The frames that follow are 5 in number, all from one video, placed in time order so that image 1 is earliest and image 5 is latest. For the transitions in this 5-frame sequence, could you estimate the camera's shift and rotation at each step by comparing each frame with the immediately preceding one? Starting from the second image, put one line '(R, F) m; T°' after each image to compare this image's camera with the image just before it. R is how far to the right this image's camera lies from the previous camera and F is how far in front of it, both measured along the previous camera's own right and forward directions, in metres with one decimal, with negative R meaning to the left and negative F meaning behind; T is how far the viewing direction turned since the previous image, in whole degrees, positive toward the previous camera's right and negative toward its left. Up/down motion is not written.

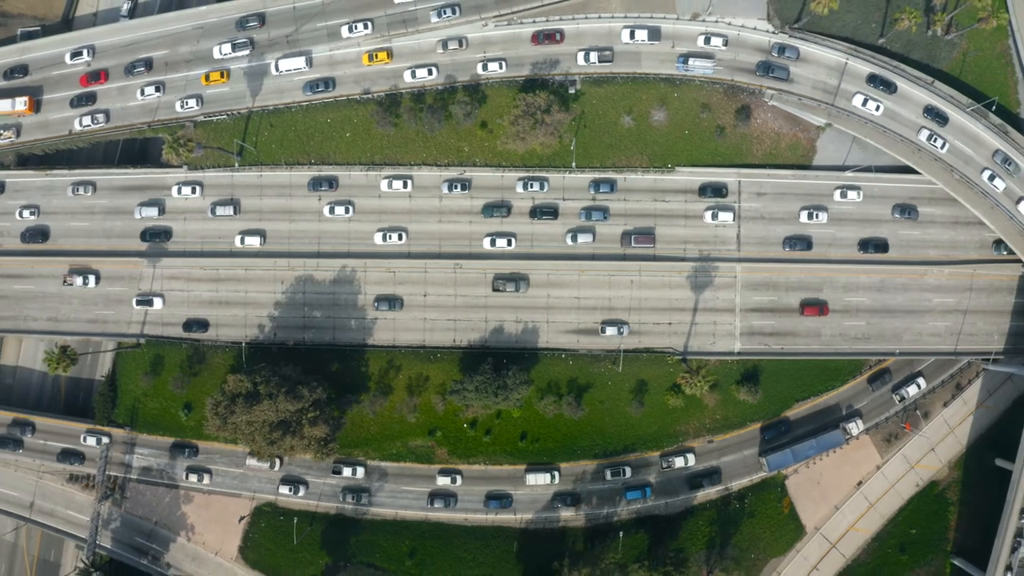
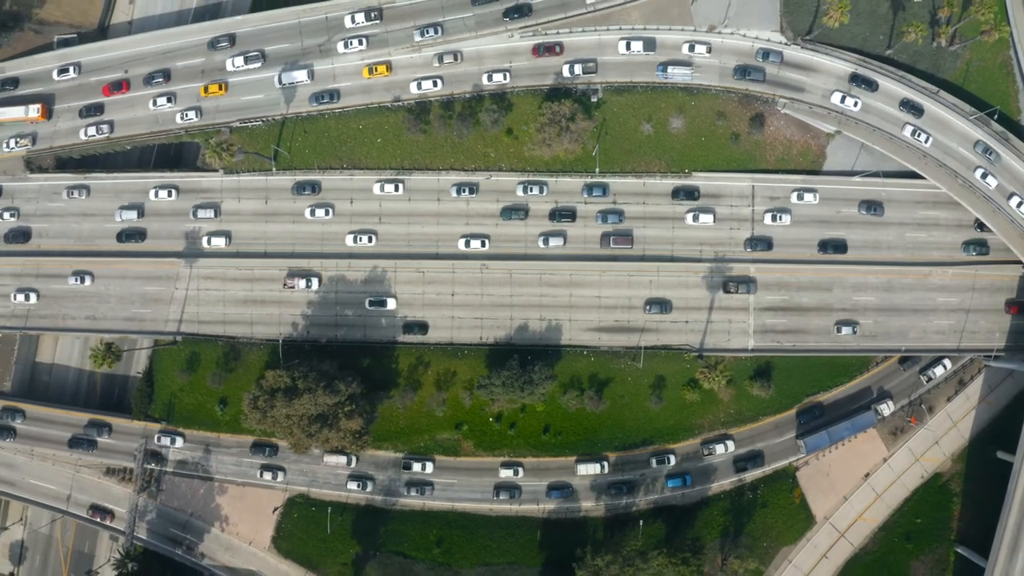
(-3.3, -3.0) m; 0°
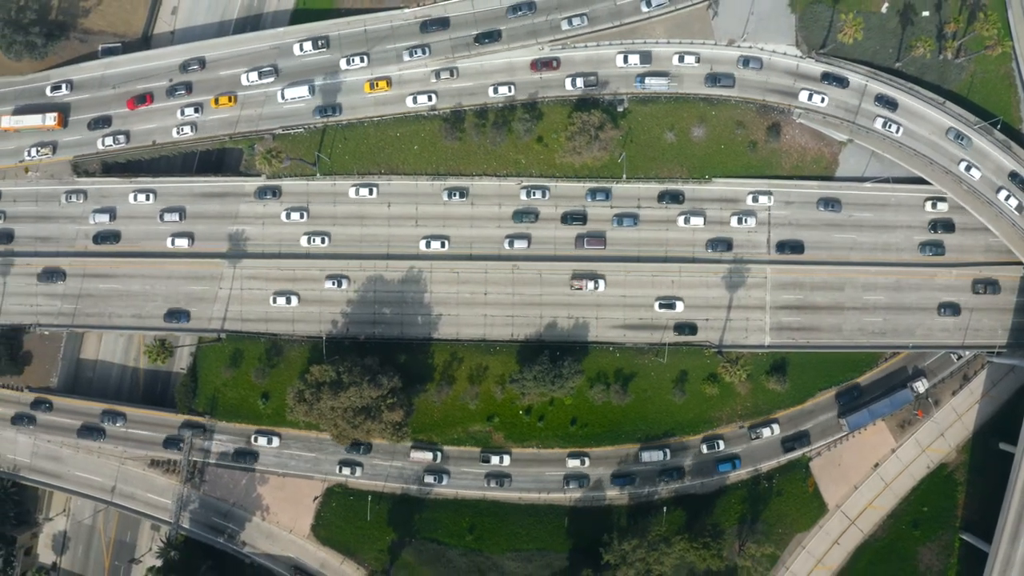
(-4.2, -3.9) m; 0°
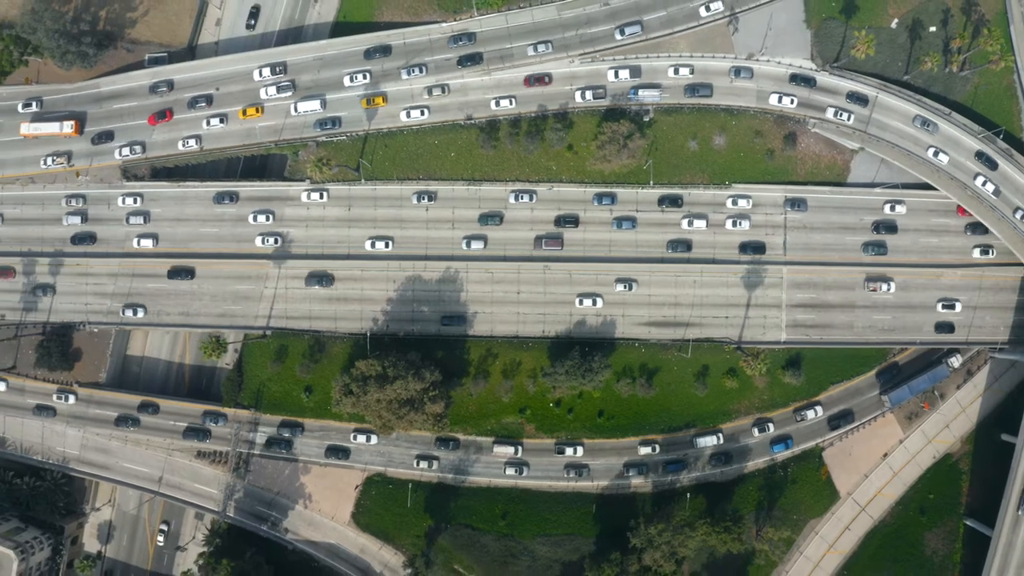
(-4.7, -4.5) m; 0°
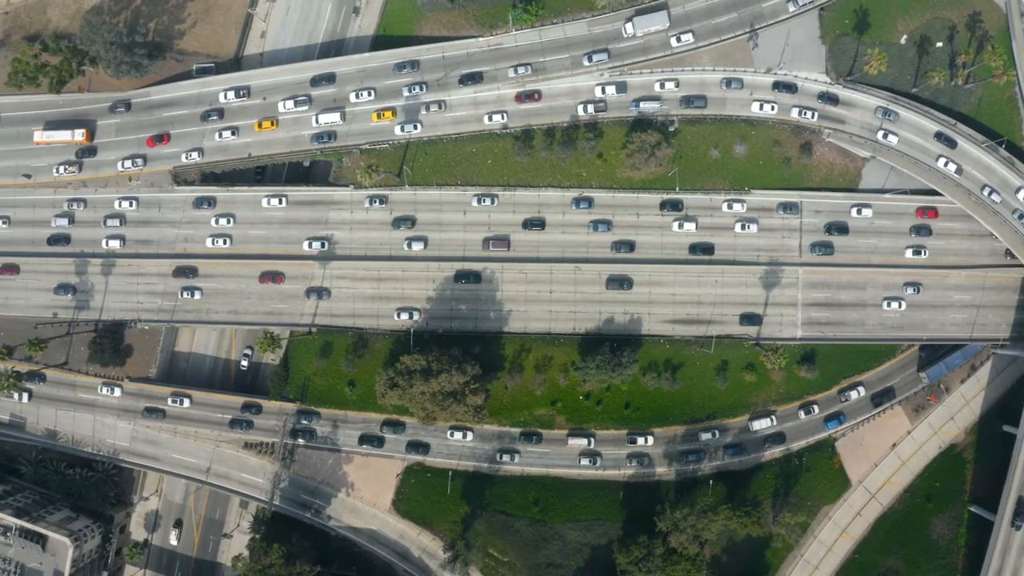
(-5.1, -5.0) m; 0°
